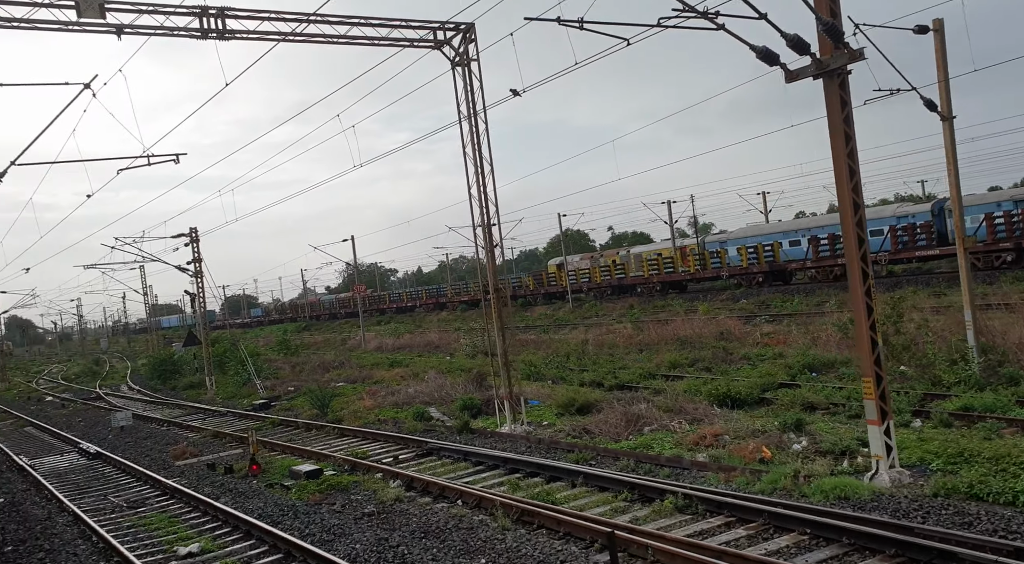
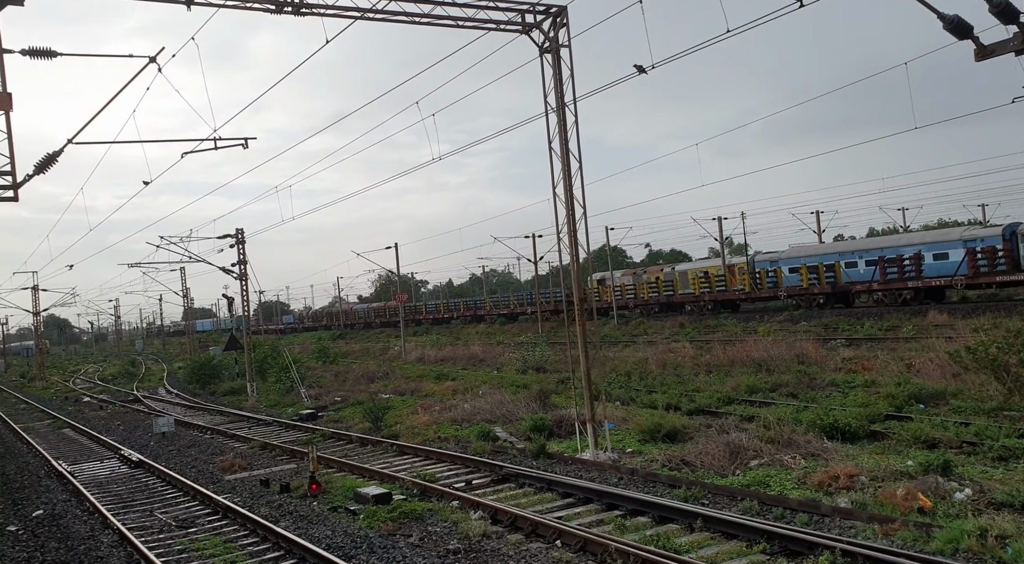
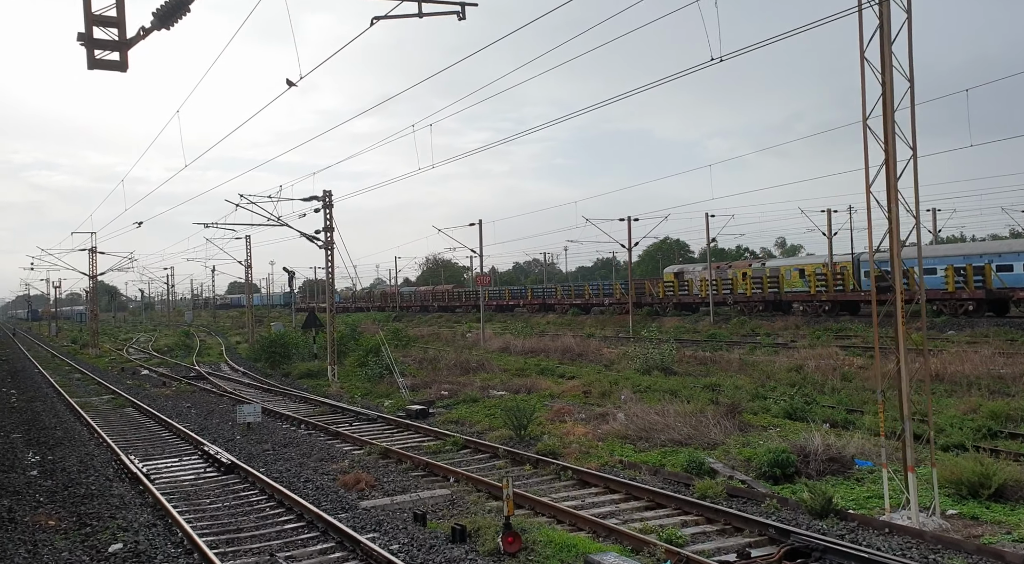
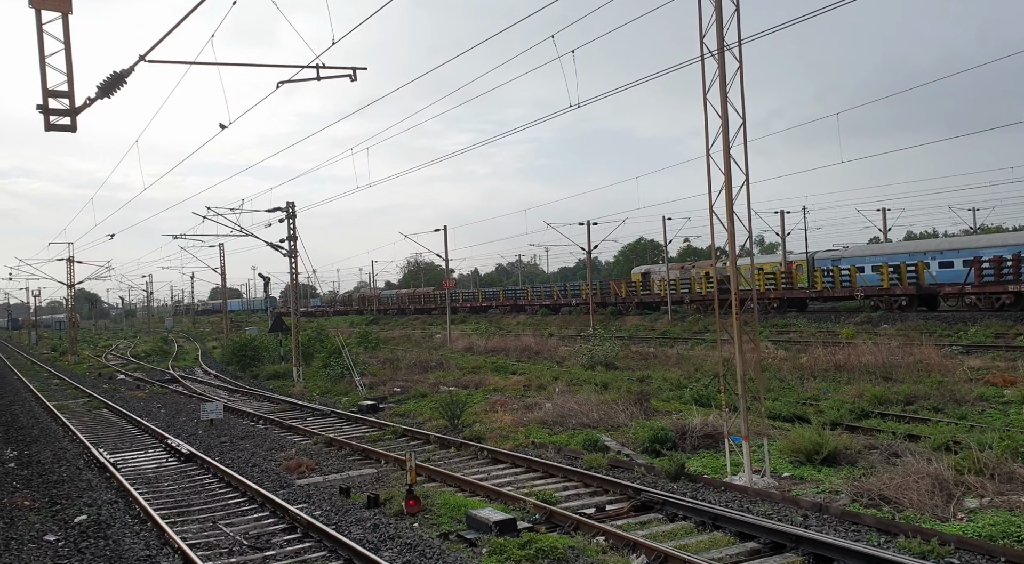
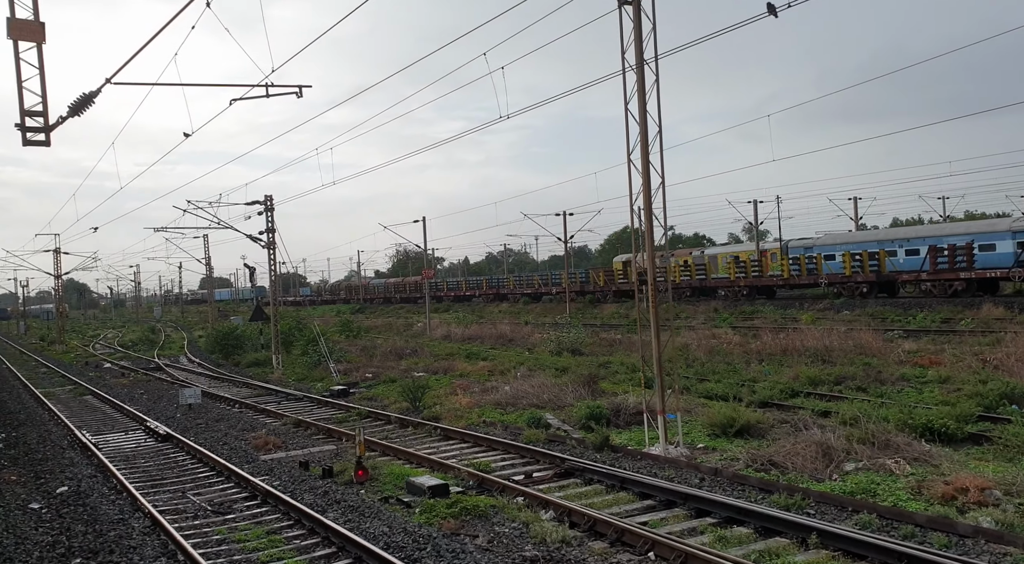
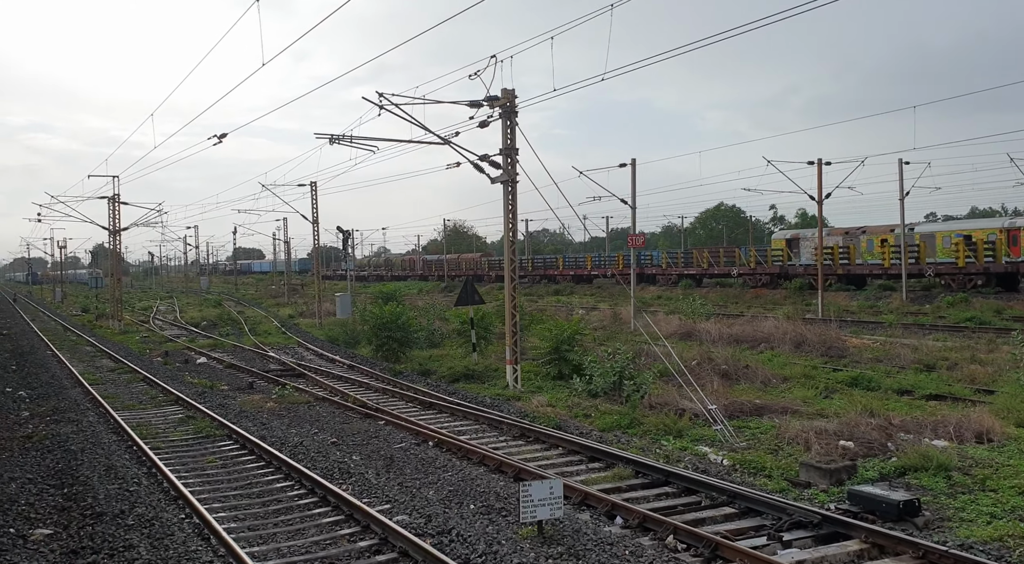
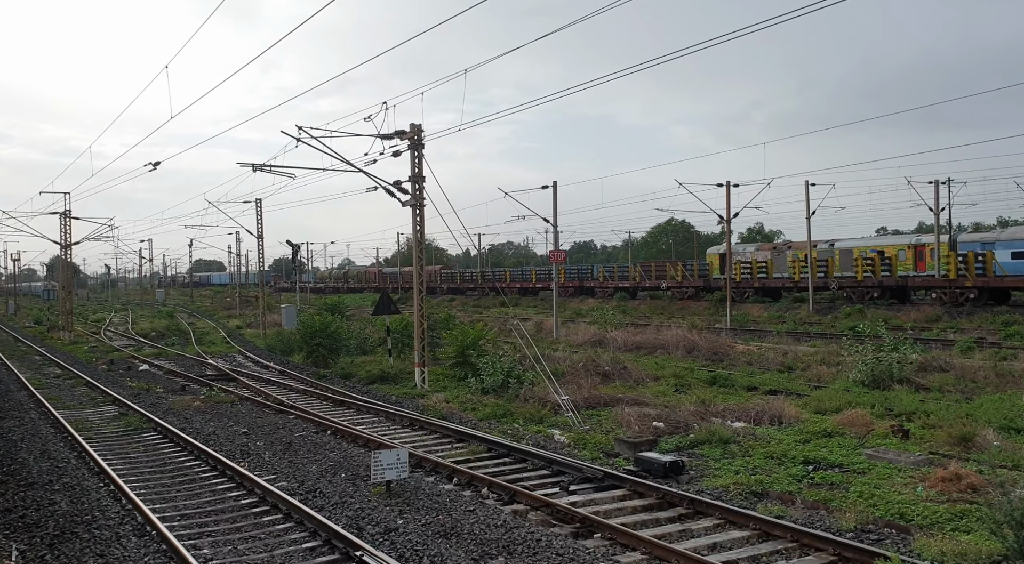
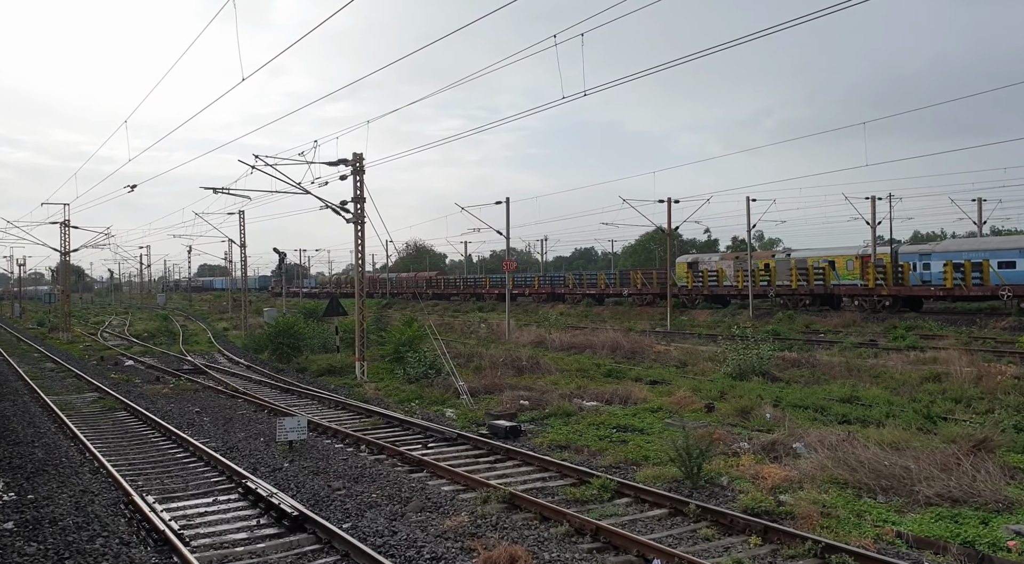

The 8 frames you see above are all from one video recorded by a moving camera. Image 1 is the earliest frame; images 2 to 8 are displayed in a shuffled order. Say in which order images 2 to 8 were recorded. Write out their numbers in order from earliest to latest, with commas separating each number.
2, 5, 4, 3, 8, 7, 6
